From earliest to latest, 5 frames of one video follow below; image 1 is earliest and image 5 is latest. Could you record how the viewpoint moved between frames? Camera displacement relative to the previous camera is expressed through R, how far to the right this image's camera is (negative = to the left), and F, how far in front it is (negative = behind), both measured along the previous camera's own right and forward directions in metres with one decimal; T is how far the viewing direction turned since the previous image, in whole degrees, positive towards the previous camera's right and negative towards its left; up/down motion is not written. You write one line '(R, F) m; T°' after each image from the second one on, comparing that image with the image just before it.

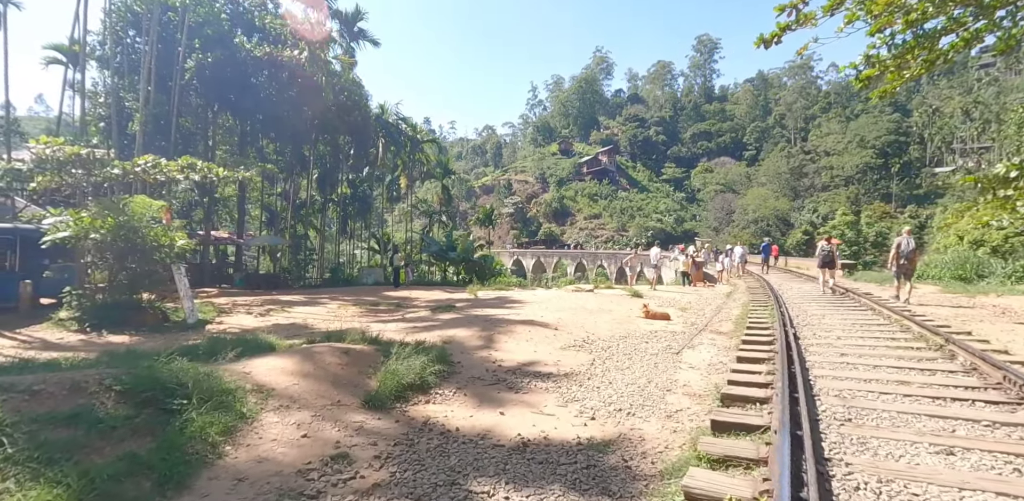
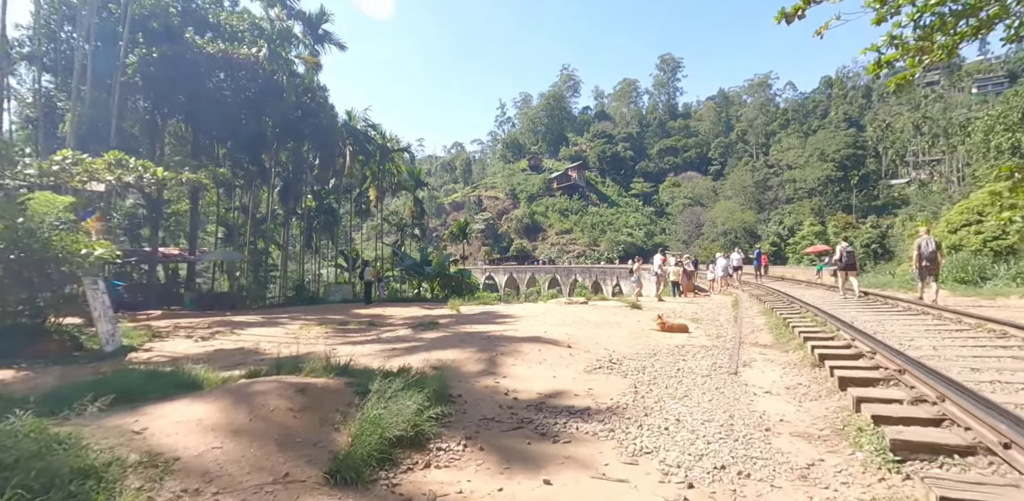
(-0.4, +1.4) m; +3°
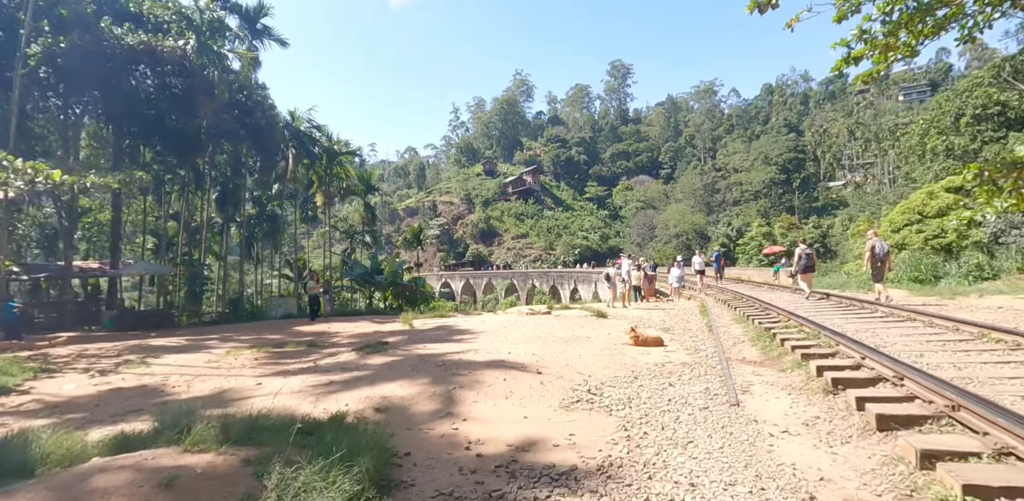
(0.0, +0.9) m; +5°
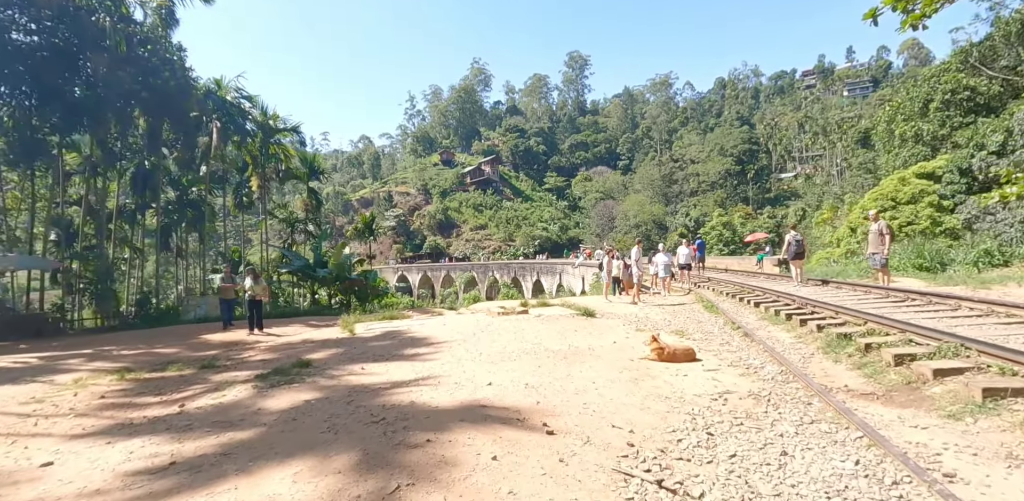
(-0.2, +2.3) m; +4°
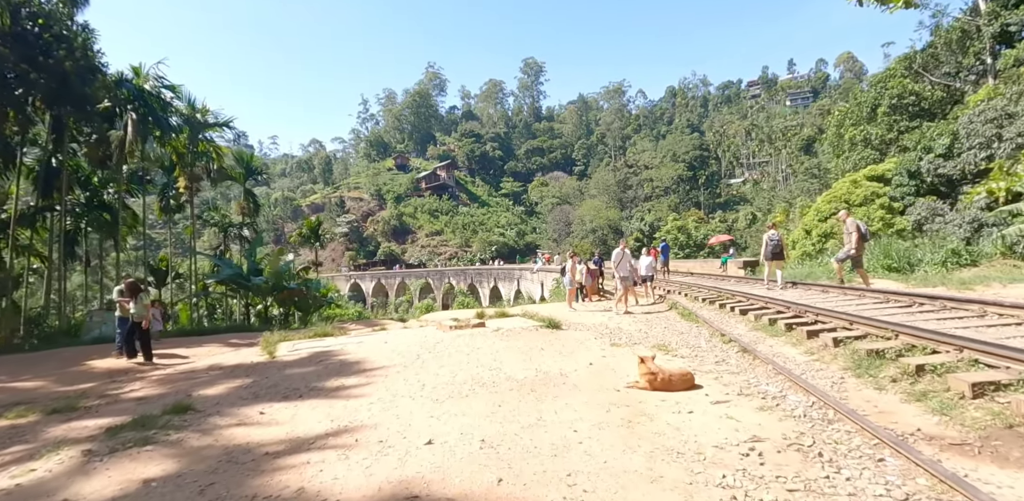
(0.0, +1.2) m; +5°
